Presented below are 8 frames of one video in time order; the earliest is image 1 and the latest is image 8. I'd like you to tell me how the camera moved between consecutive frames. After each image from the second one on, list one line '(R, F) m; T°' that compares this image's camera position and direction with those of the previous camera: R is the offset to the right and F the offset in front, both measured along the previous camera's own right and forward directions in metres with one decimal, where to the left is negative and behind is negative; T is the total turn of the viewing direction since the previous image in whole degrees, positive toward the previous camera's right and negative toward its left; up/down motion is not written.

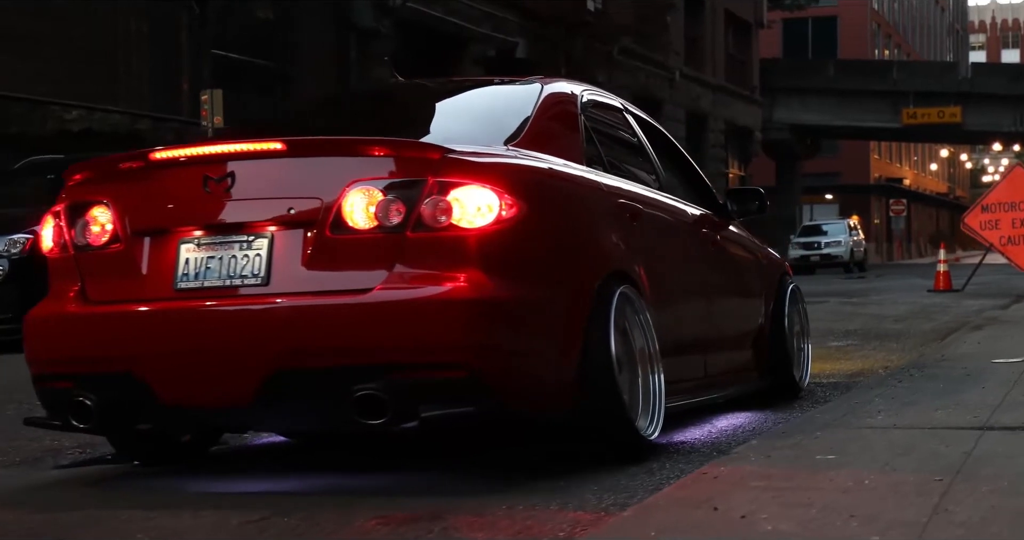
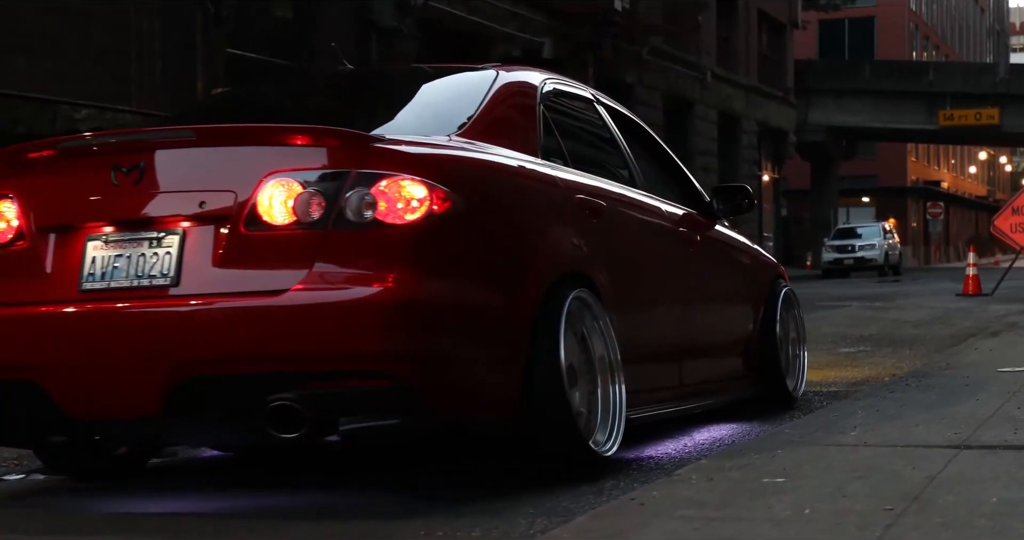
(+0.3, +0.4) m; -2°
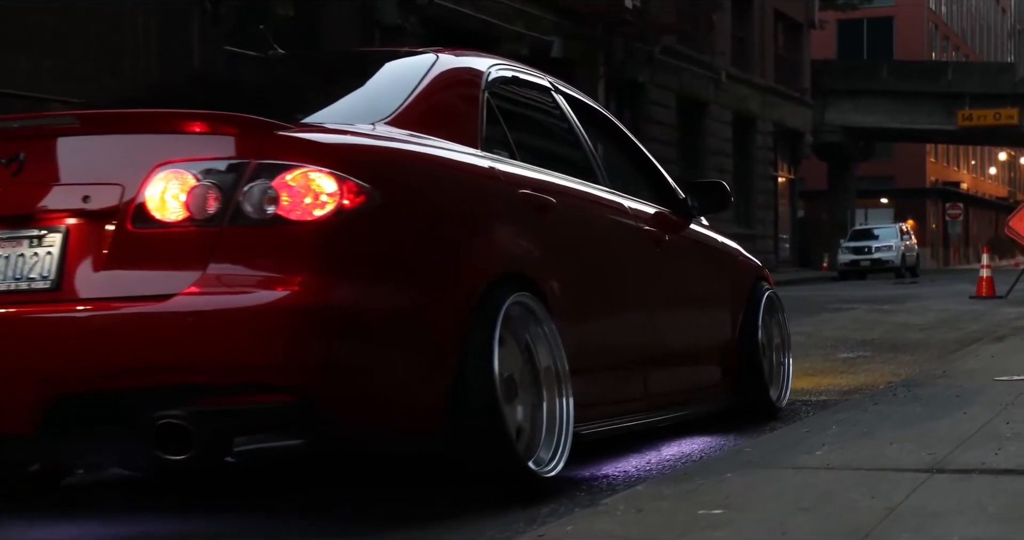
(+0.3, +0.4) m; -1°
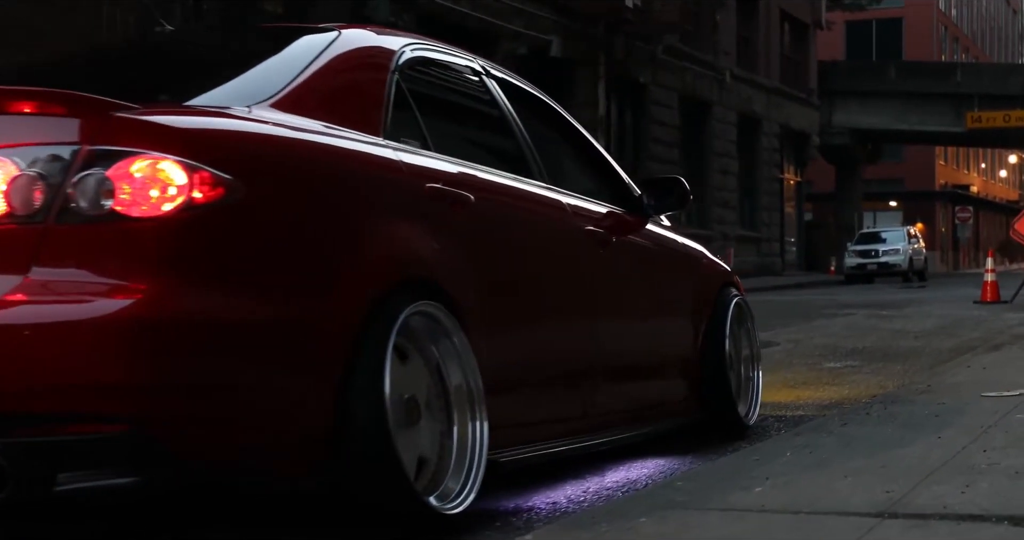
(+0.3, +0.5) m; 0°
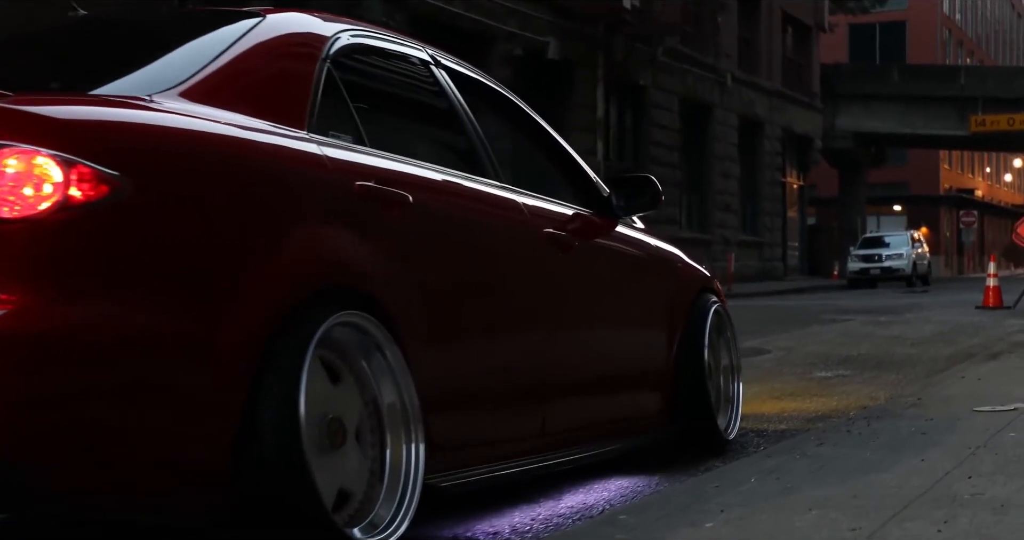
(+0.2, +0.3) m; 0°
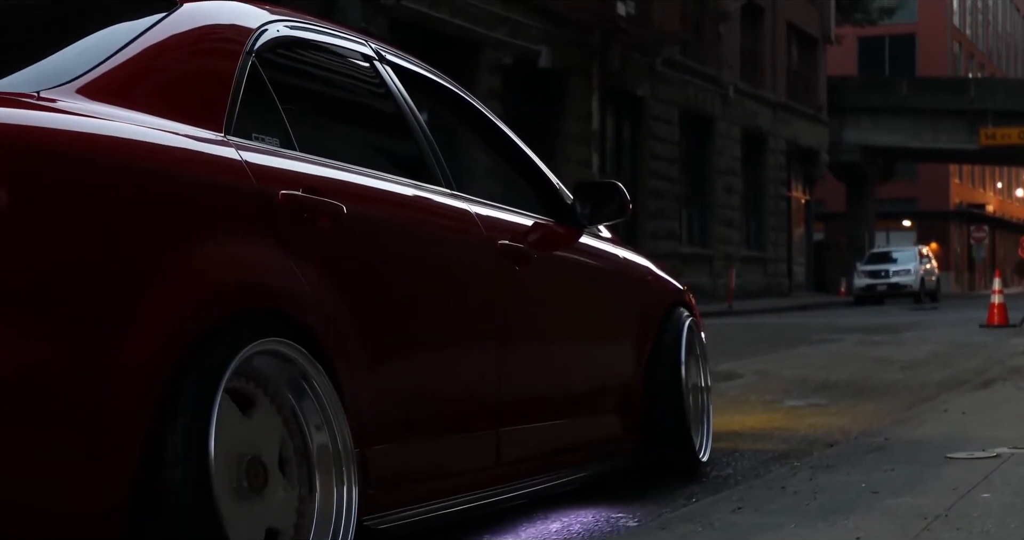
(+0.2, +0.4) m; 0°
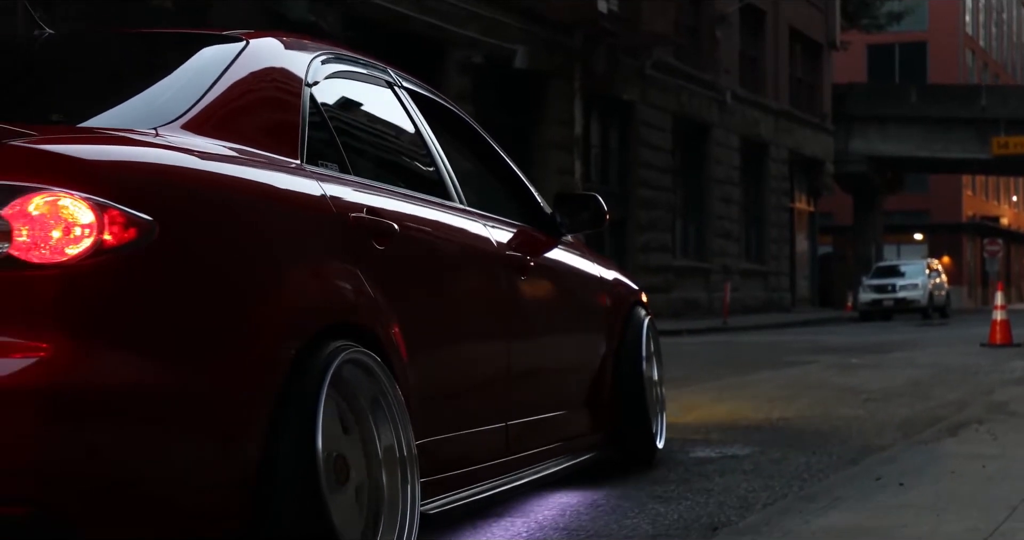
(+0.3, +0.7) m; -1°
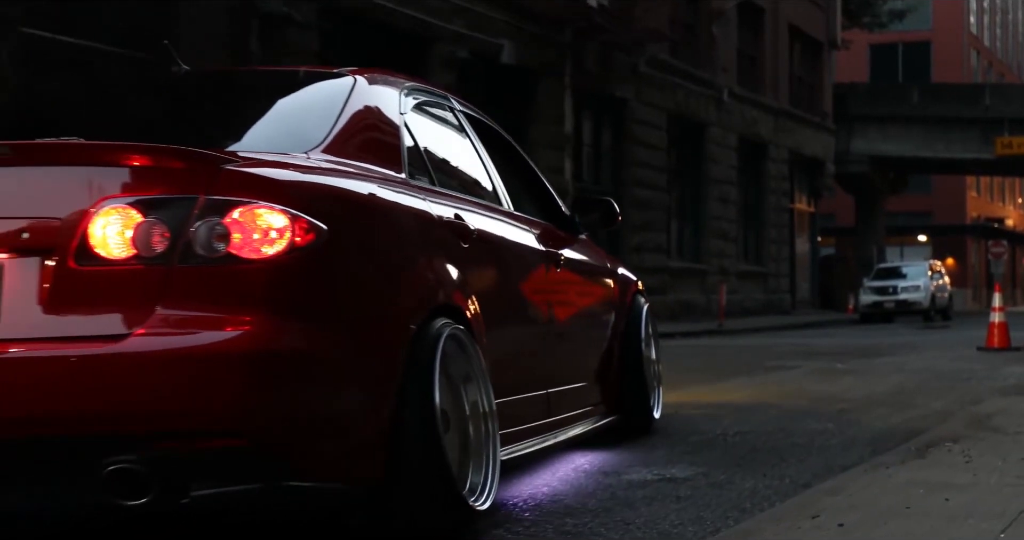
(+0.2, +0.3) m; 0°
